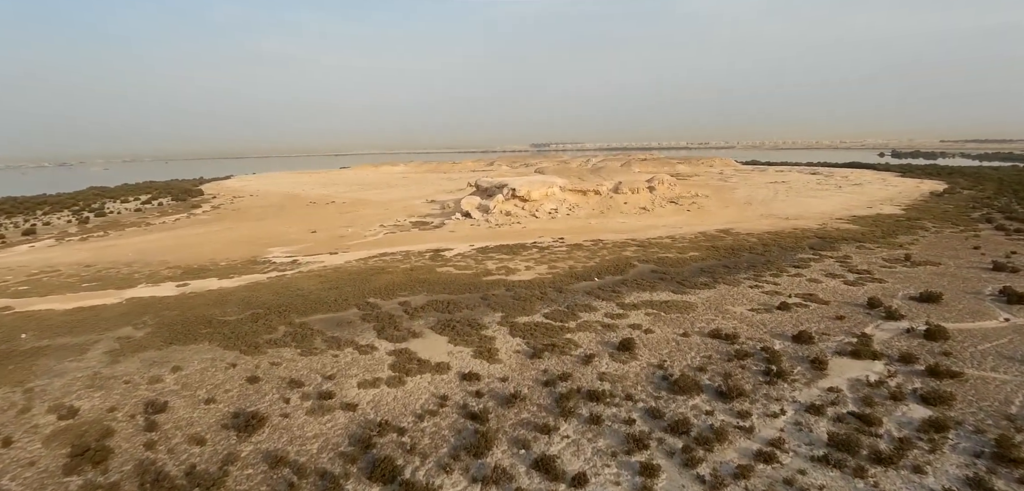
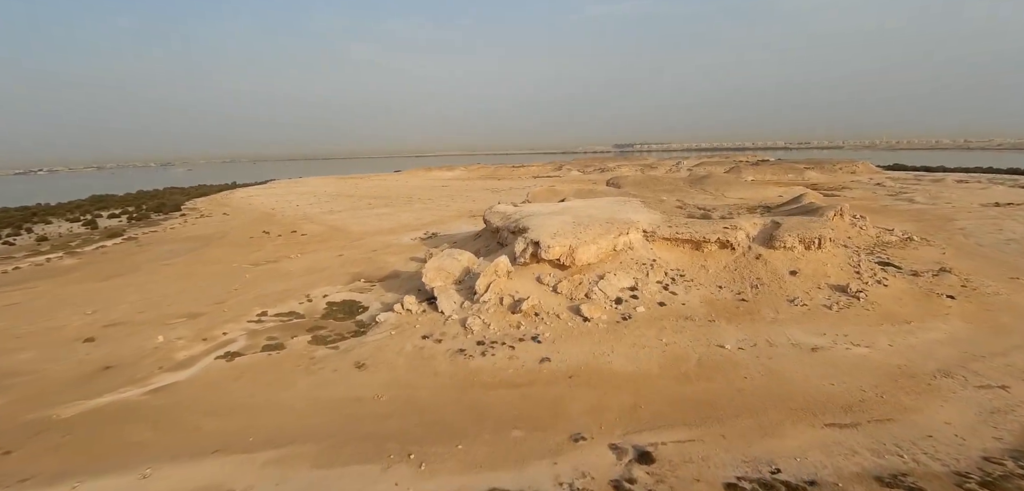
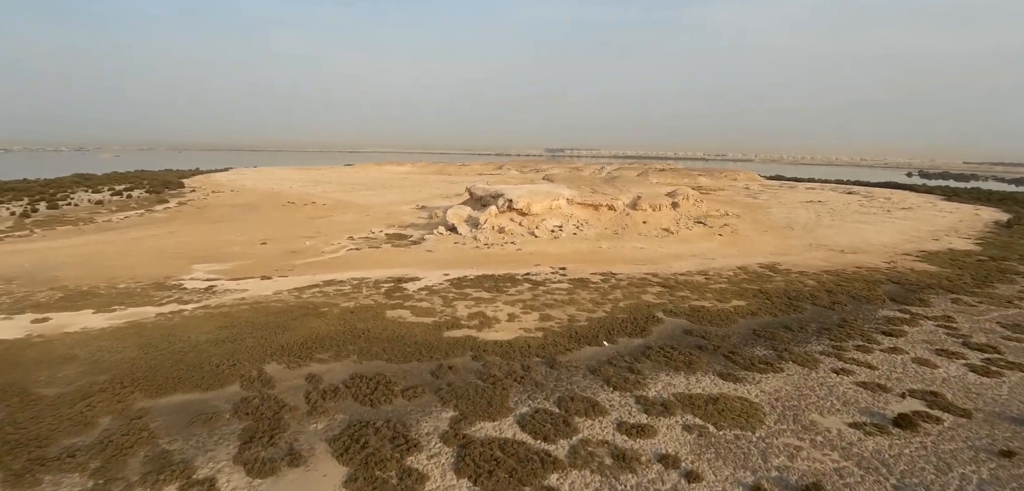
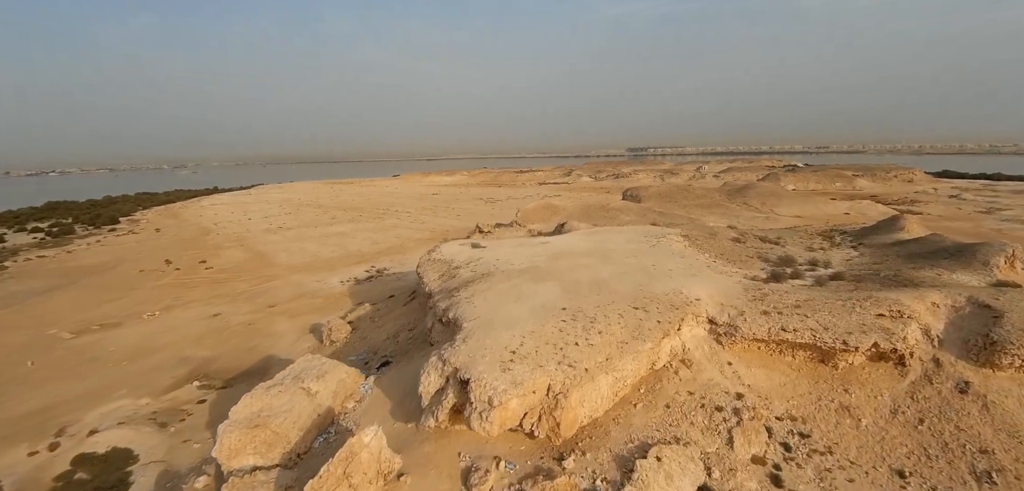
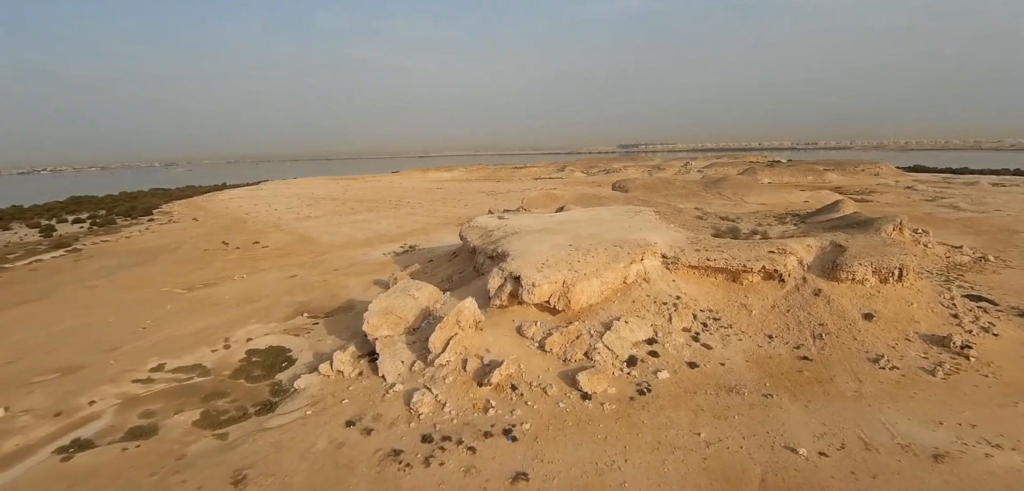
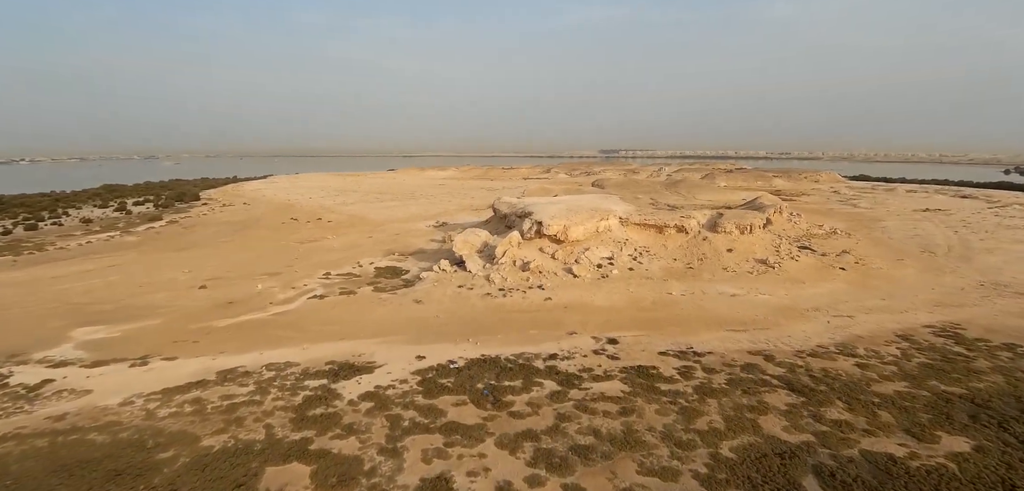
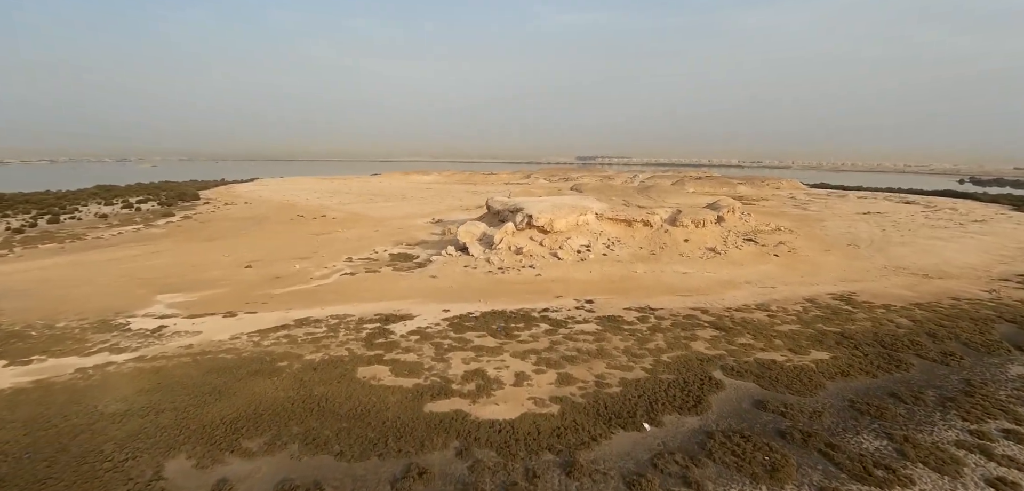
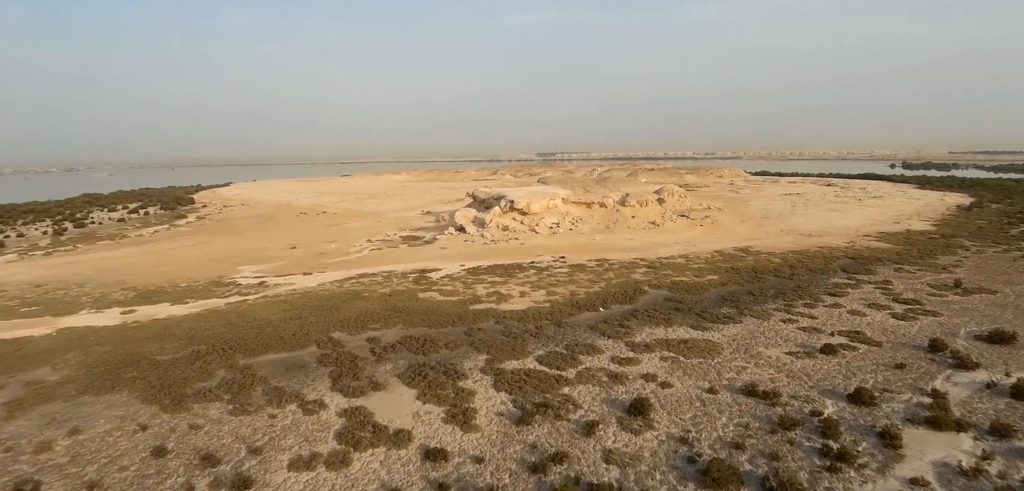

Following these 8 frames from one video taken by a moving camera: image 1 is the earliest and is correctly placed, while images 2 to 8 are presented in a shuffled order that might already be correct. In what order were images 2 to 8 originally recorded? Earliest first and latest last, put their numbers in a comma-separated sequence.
8, 3, 7, 6, 2, 5, 4
